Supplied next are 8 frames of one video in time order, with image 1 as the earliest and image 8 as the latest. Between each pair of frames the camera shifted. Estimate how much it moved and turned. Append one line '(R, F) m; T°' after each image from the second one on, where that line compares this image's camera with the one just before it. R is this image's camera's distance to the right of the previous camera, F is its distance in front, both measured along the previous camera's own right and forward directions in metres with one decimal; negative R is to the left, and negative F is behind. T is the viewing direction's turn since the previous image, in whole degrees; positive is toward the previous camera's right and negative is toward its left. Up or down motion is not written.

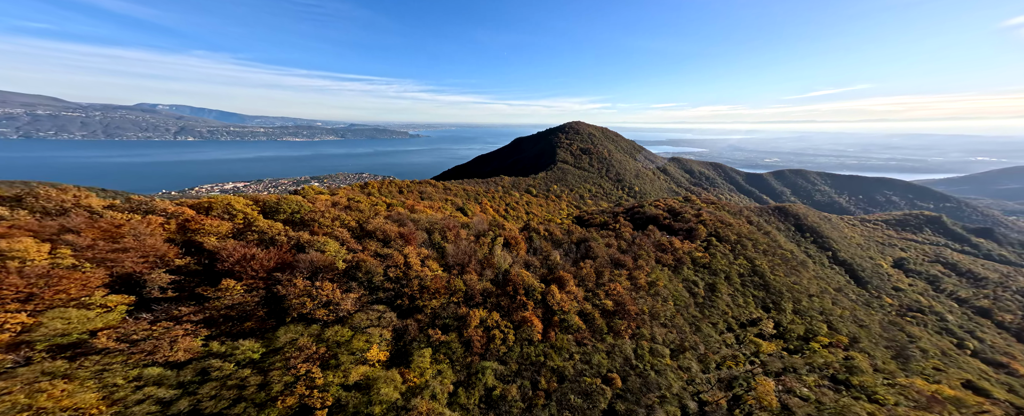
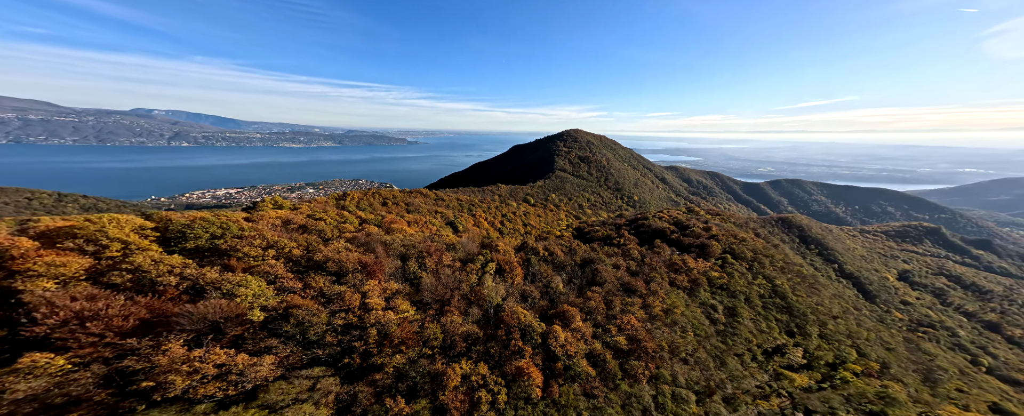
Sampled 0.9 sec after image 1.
(+0.1, +2.4) m; +1°
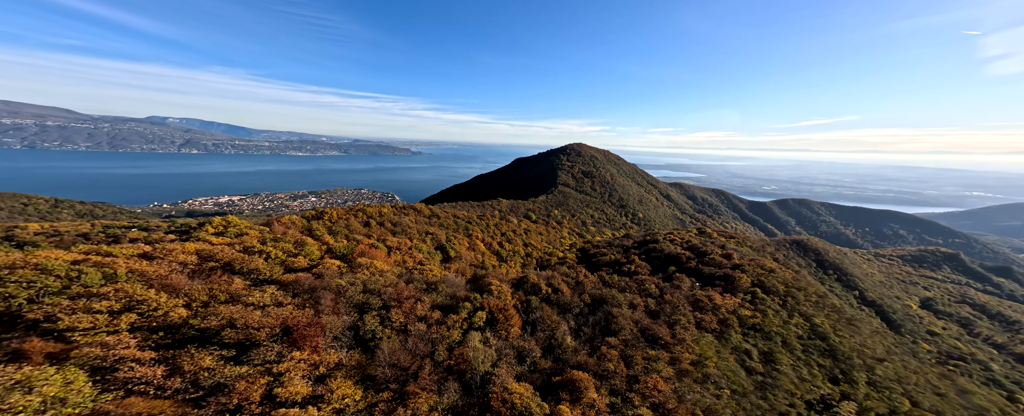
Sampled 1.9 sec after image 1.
(+0.1, +2.6) m; 0°
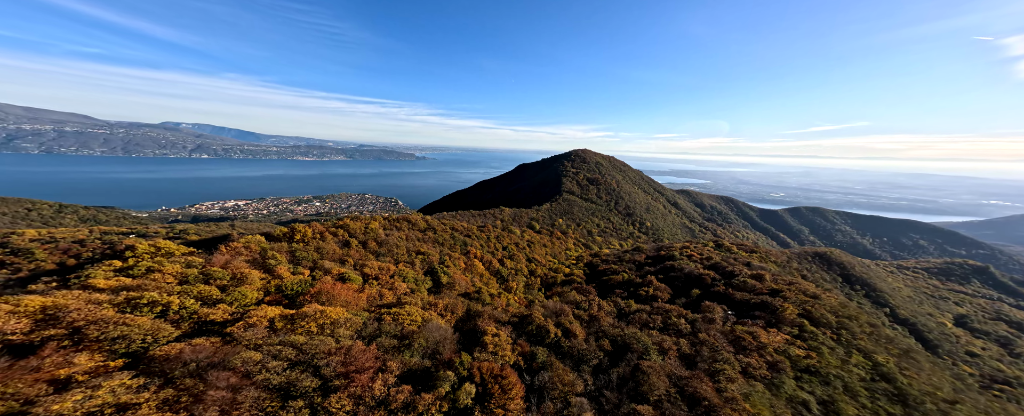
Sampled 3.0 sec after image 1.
(+0.1, +2.7) m; -1°
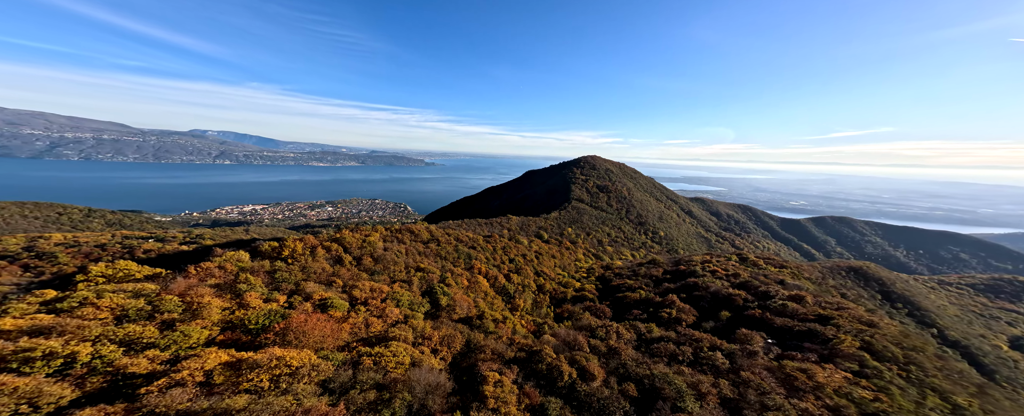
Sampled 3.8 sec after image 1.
(+0.1, +1.7) m; -2°
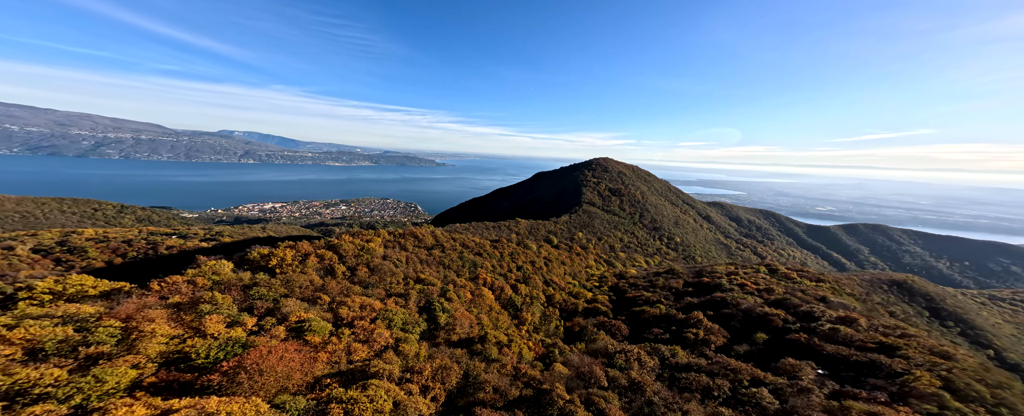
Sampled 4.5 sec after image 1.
(+0.1, +1.7) m; -2°
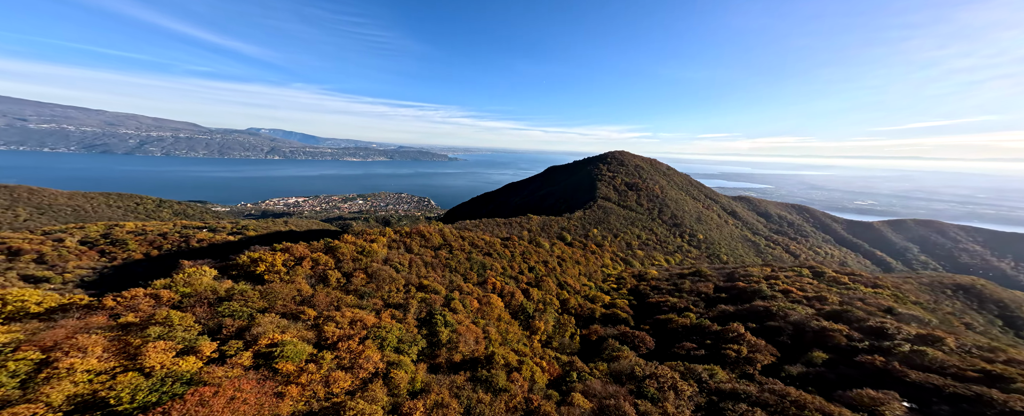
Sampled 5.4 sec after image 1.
(+0.1, +1.9) m; -3°
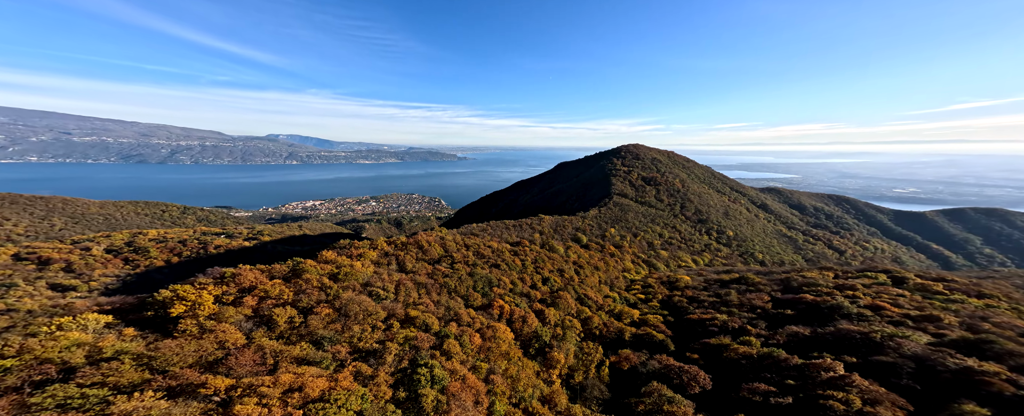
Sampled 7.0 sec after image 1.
(-0.1, +3.8) m; -2°
